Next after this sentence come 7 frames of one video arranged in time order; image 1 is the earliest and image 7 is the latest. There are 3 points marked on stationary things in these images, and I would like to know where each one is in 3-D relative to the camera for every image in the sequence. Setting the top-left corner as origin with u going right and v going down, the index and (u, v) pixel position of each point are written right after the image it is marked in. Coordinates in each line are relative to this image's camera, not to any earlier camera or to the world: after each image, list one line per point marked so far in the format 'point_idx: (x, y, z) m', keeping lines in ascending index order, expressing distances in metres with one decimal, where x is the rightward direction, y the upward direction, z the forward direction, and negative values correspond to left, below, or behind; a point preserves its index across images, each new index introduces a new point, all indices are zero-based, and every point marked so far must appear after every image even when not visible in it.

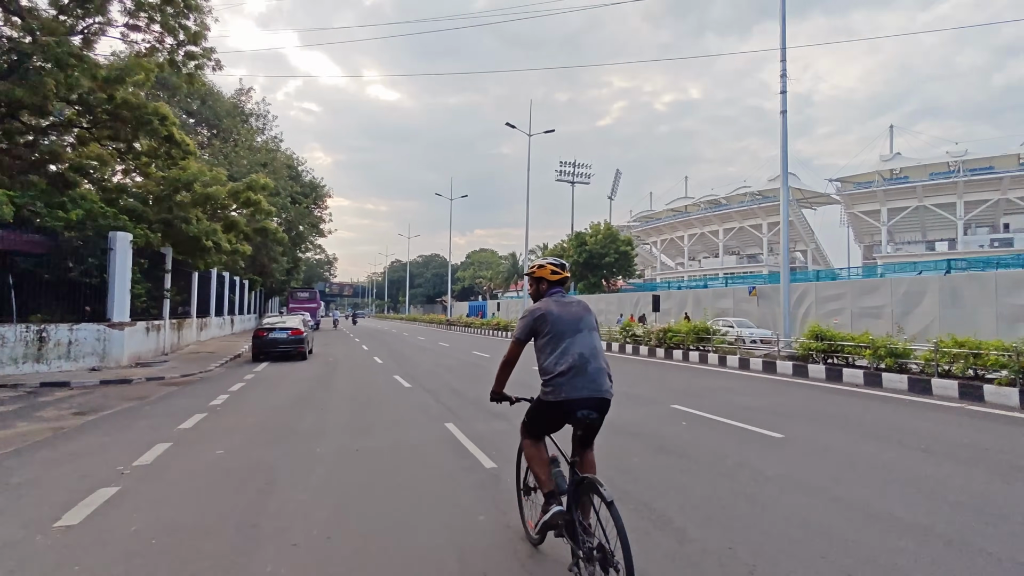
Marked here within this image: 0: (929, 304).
0: (+14.4, -0.5, +18.9) m
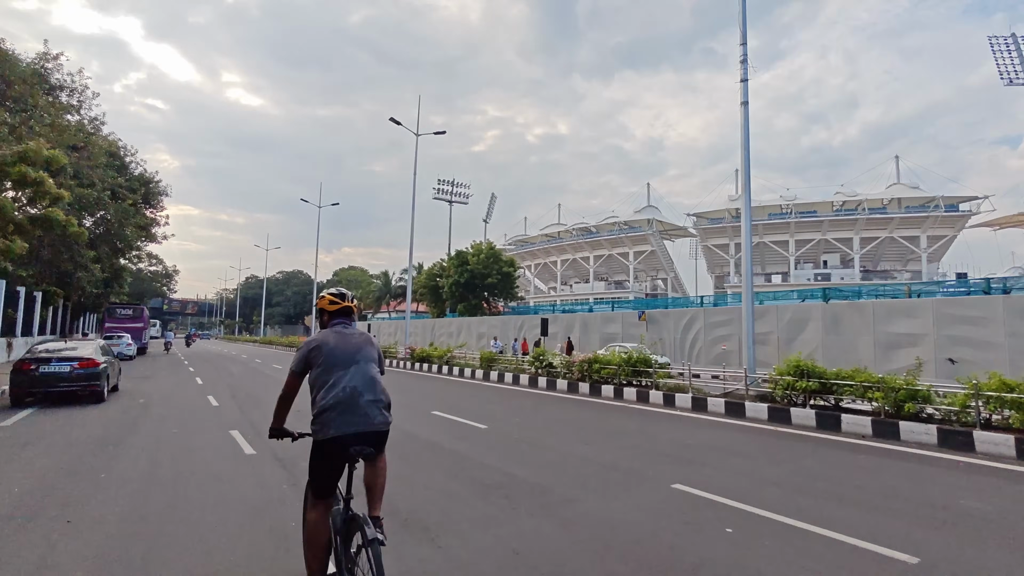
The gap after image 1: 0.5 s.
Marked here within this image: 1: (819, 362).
0: (+10.6, -1.5, +19.3) m
1: (+10.6, -2.5, +19.0) m
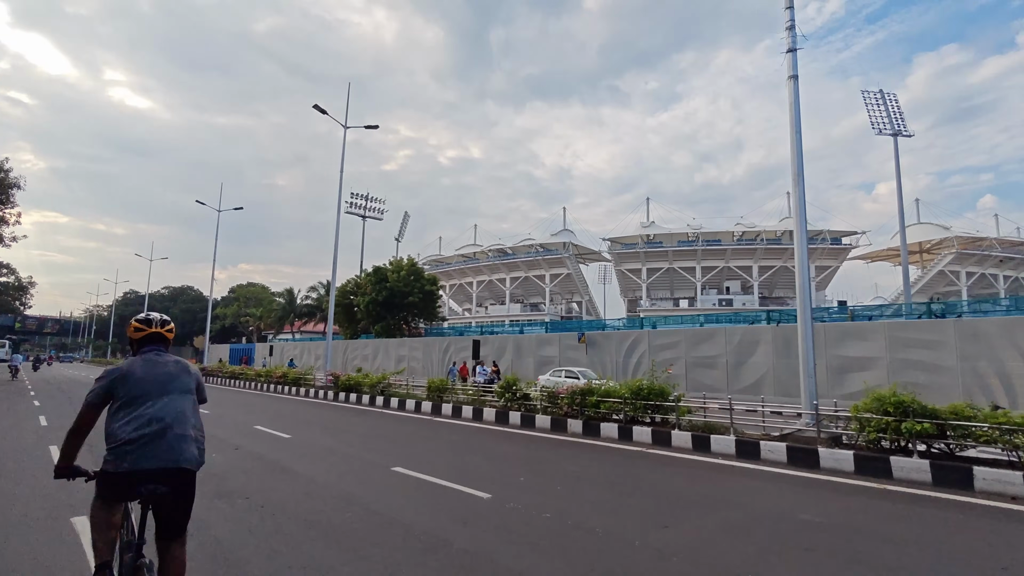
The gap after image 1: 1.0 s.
0: (+8.5, -2.2, +18.7) m
1: (+8.7, -3.3, +18.4) m
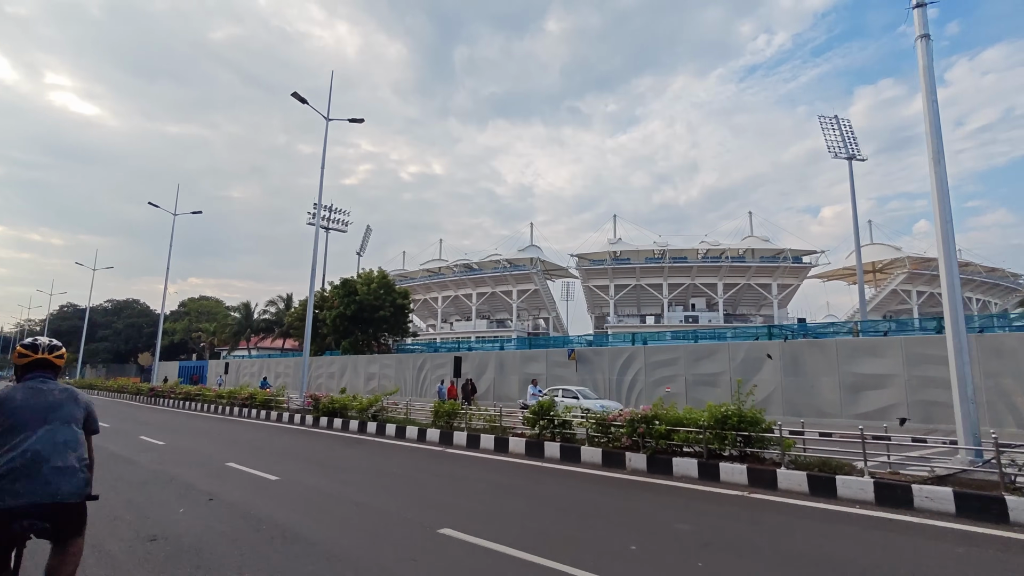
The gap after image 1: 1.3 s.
0: (+8.3, -2.7, +17.8) m
1: (+8.5, -3.7, +17.4) m
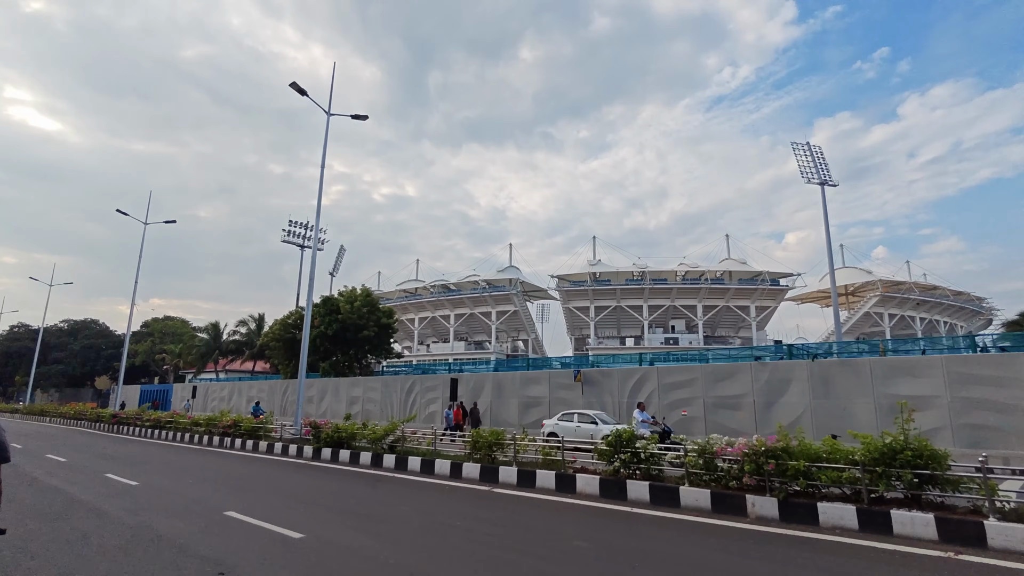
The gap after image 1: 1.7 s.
0: (+8.7, -3.2, +16.7) m
1: (+8.8, -4.2, +16.3) m
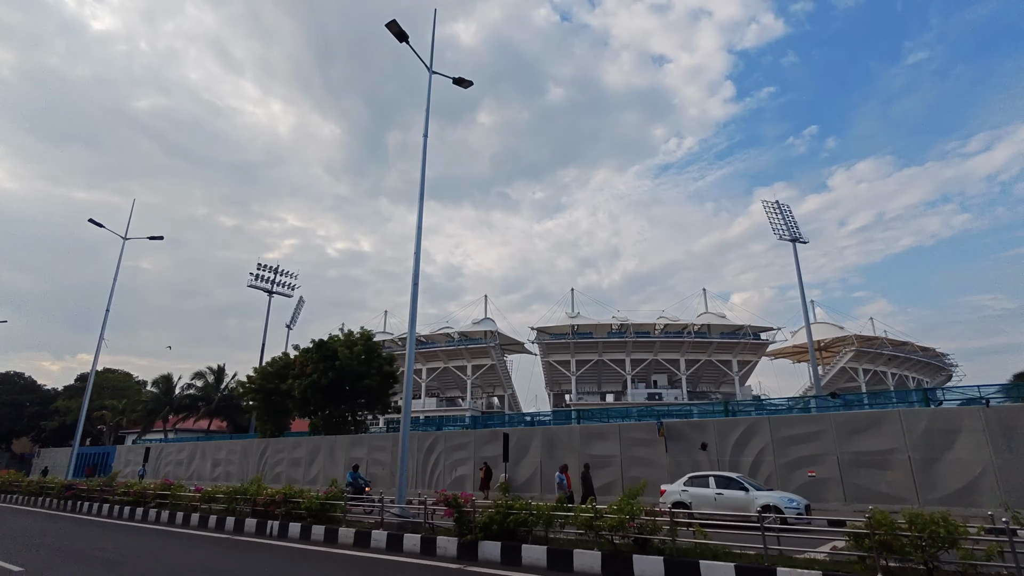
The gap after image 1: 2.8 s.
0: (+11.3, -3.9, +13.6) m
1: (+11.5, -4.9, +13.1) m
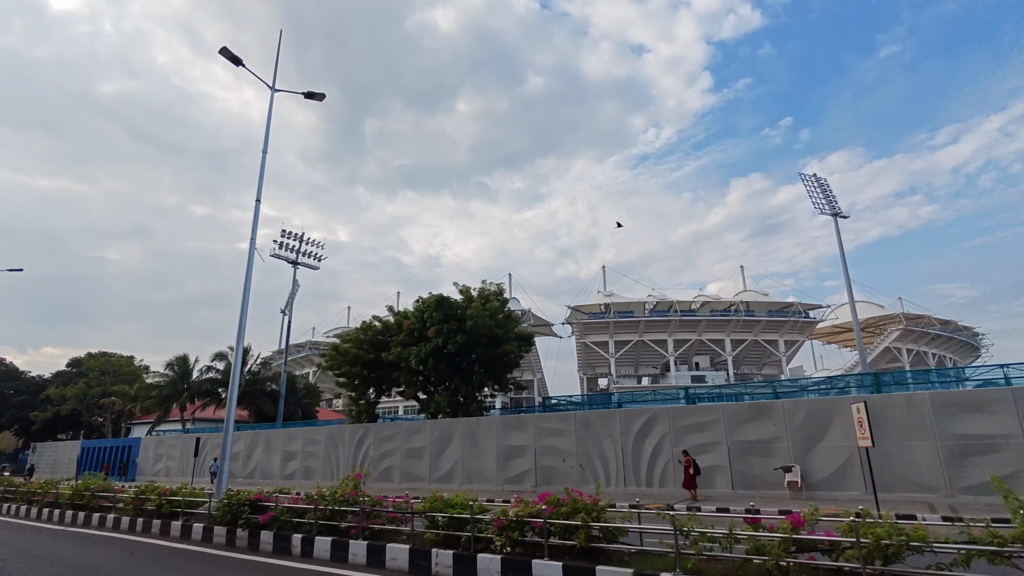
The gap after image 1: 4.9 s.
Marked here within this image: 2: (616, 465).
0: (+19.3, -1.6, +7.6) m
1: (+19.5, -2.6, +7.1) m
2: (+3.4, -5.5, +17.4) m
